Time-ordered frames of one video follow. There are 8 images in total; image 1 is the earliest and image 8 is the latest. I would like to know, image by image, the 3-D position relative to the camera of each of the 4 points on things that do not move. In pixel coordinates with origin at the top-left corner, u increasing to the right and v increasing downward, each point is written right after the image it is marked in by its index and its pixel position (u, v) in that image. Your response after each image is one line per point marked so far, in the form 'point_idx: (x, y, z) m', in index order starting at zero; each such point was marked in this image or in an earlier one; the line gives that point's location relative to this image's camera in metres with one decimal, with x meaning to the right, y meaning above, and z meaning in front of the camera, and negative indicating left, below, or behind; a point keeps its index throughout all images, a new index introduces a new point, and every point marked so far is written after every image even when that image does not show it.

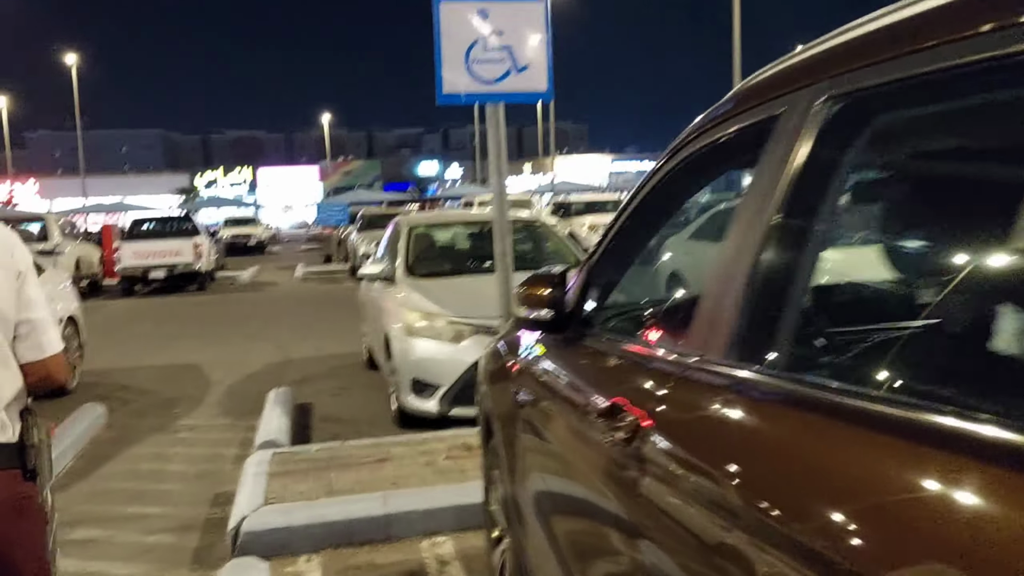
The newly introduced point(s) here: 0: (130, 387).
0: (-4.1, -1.1, +9.5) m
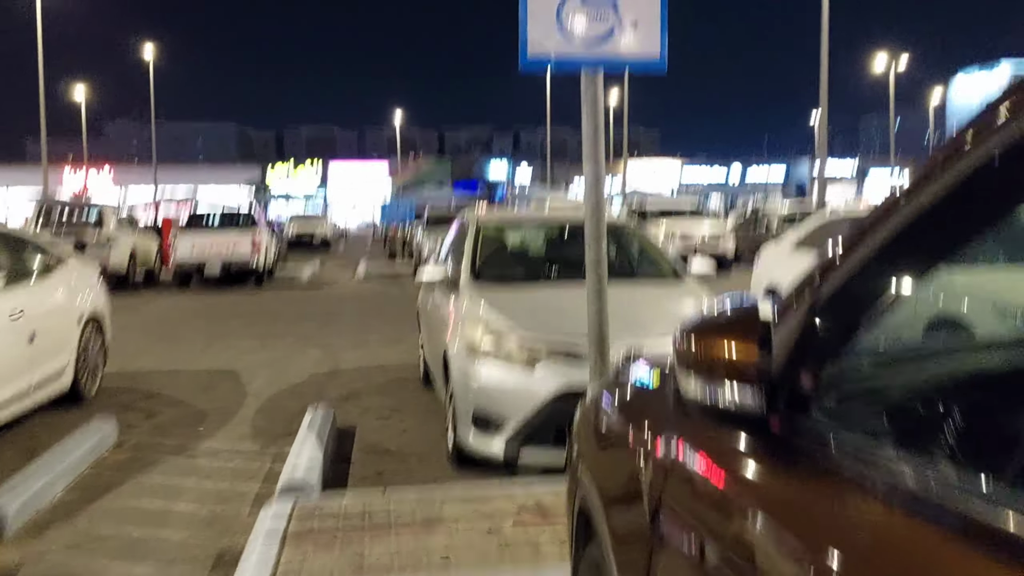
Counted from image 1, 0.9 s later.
0: (-3.4, -1.0, +8.6) m
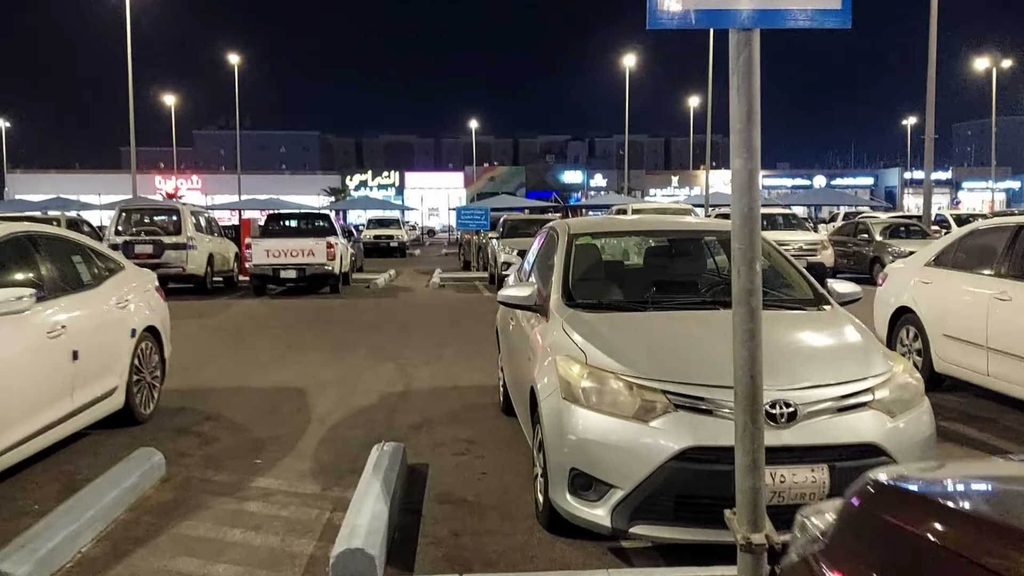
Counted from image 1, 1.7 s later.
0: (-2.6, -1.1, +7.8) m
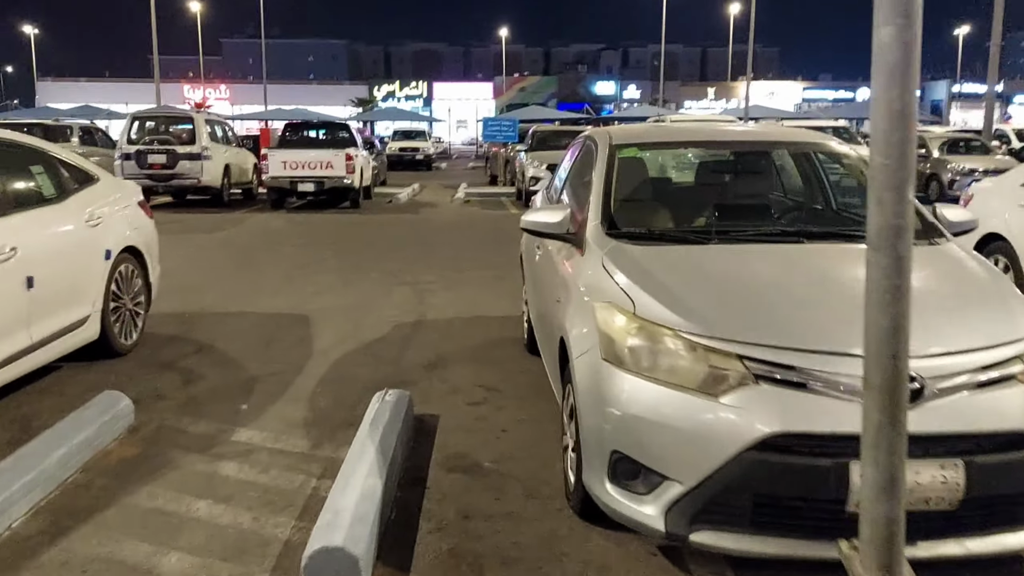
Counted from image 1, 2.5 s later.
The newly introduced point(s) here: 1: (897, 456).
0: (-2.4, -0.5, +7.0) m
1: (+0.9, -0.4, +2.1) m
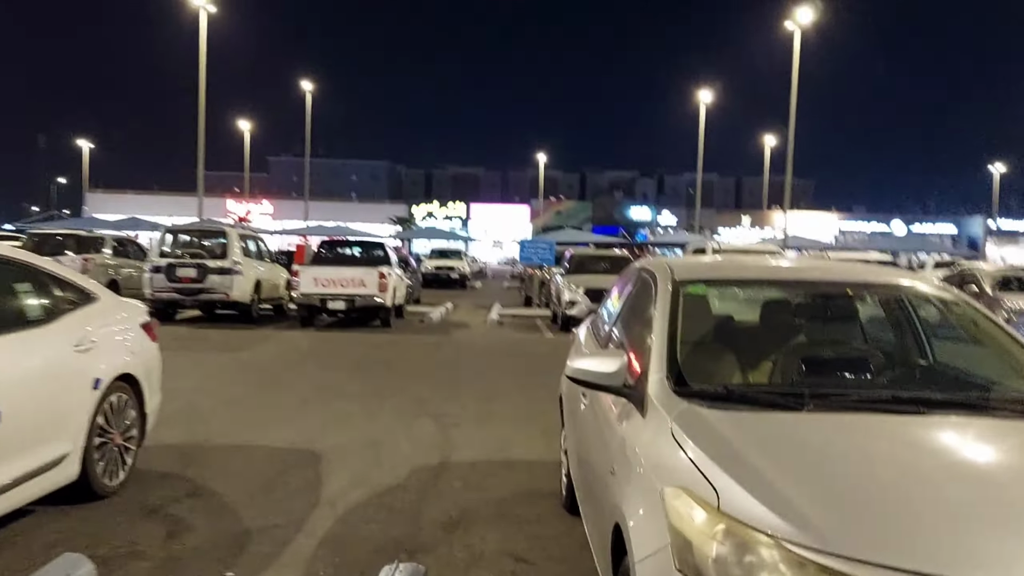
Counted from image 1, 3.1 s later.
0: (-2.1, -1.4, +6.2) m
1: (+1.0, -0.8, +1.3) m
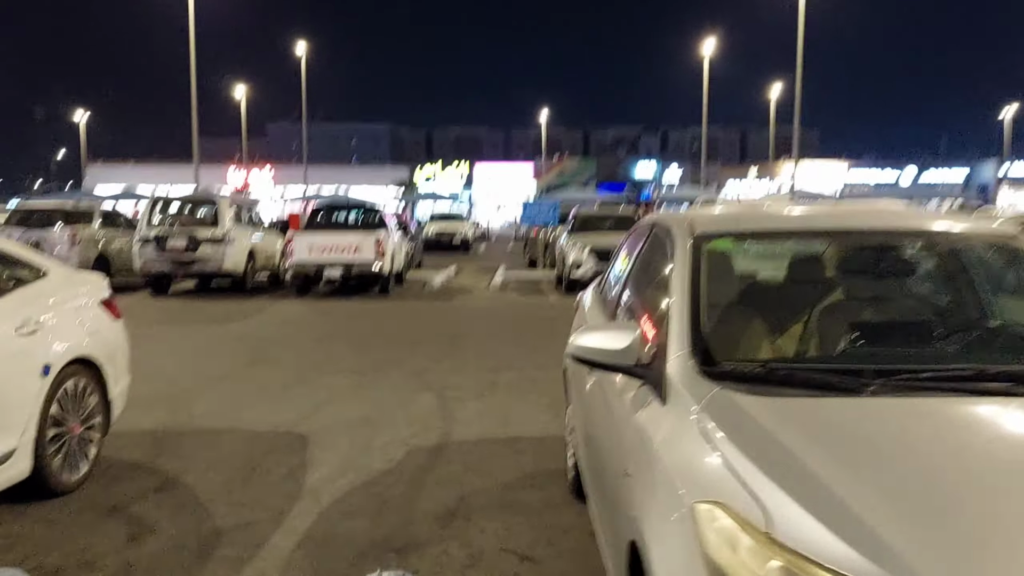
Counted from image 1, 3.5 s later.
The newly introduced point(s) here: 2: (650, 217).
0: (-2.1, -1.2, +5.6) m
1: (+1.0, -0.7, +0.7) m
2: (+0.7, +0.4, +4.7) m
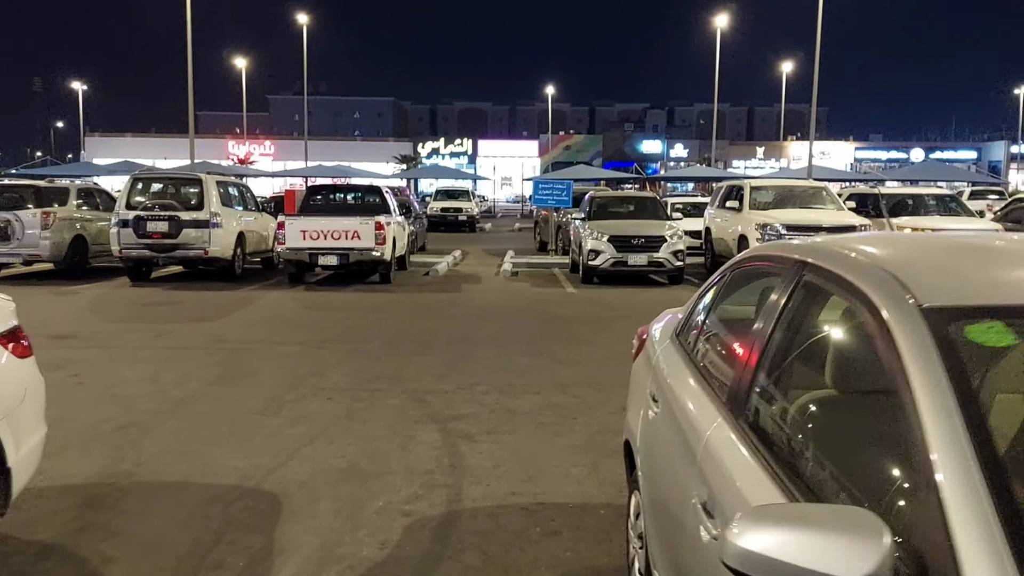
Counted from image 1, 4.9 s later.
0: (-1.9, -1.4, +4.2) m
1: (+1.1, -1.1, -0.8) m
2: (+0.9, +0.2, +3.1) m
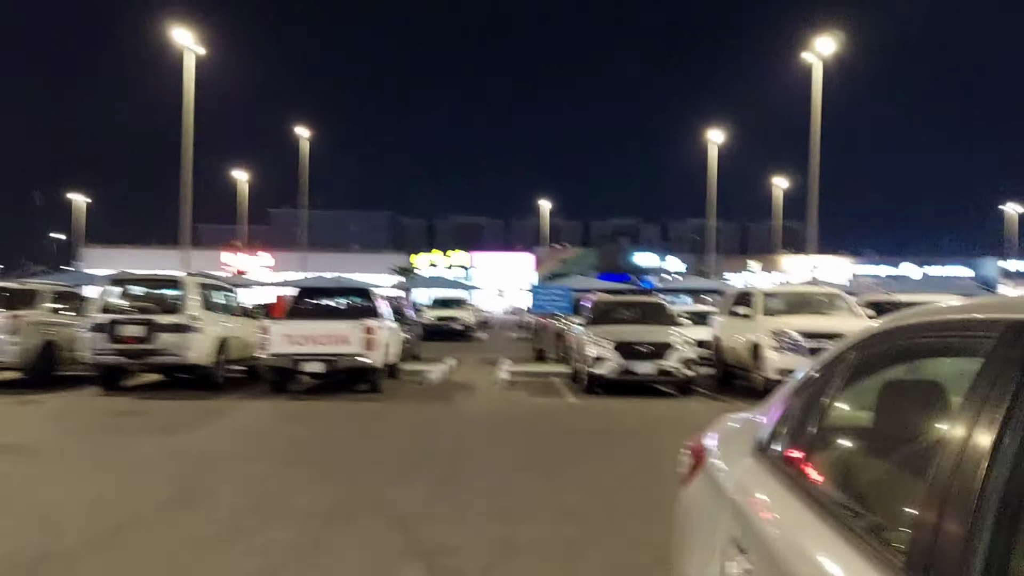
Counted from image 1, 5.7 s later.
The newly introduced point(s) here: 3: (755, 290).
0: (-1.9, -1.7, +2.9) m
1: (+1.2, -0.8, -1.9) m
2: (+0.9, -0.1, +2.1) m
3: (+4.7, 0.0, +17.0) m
